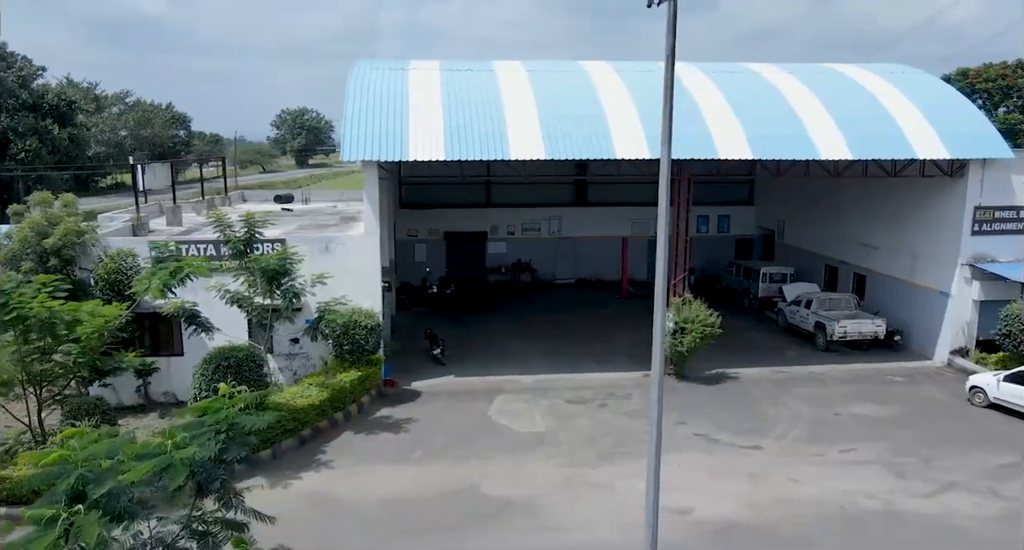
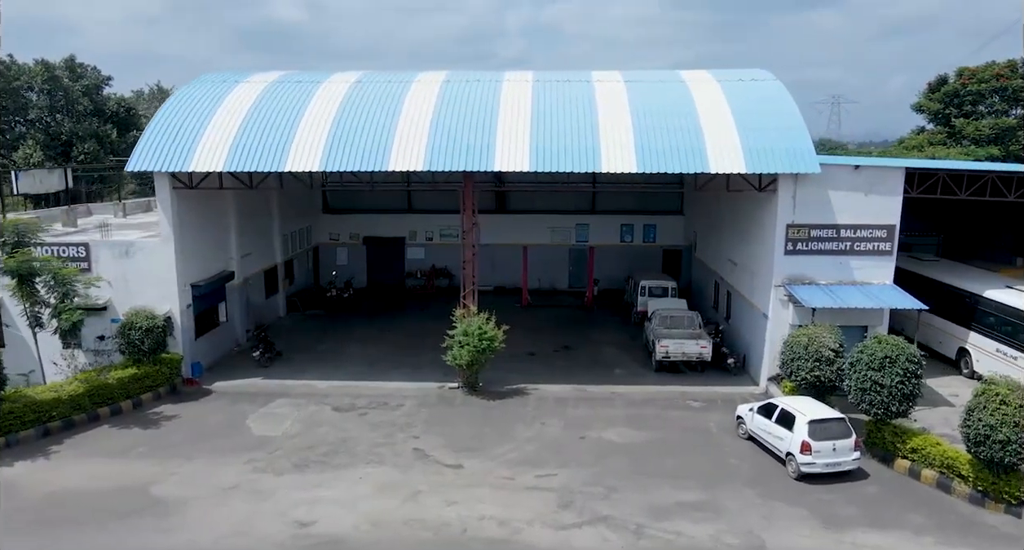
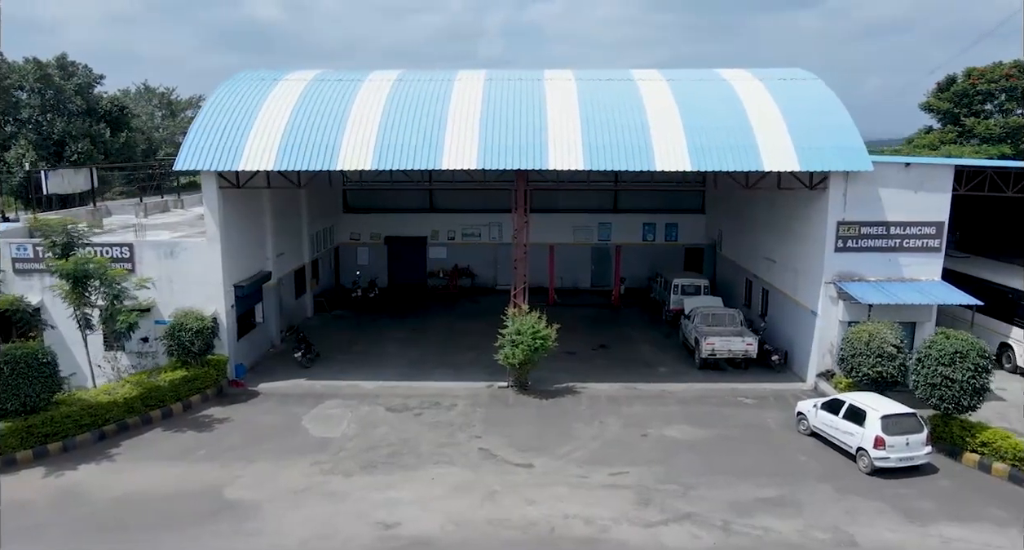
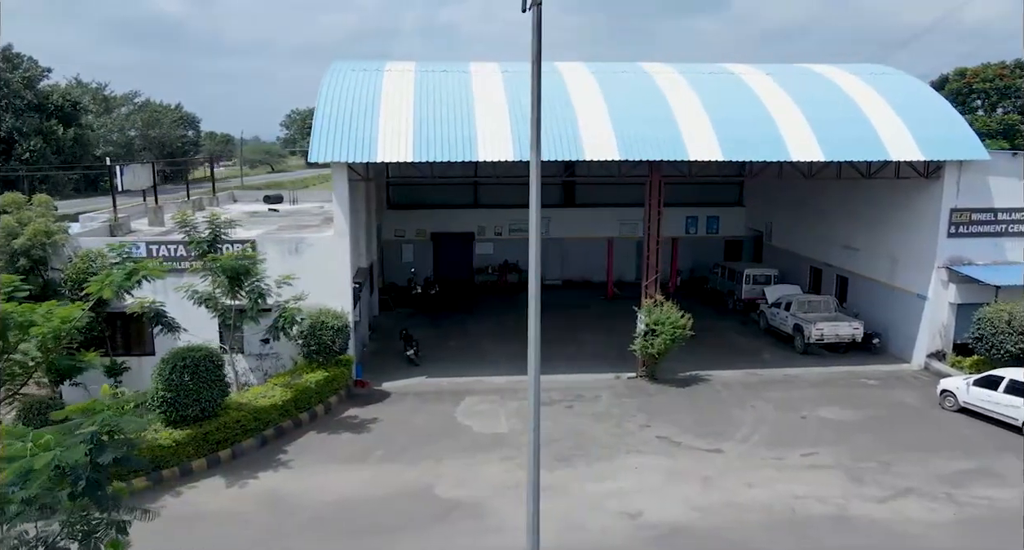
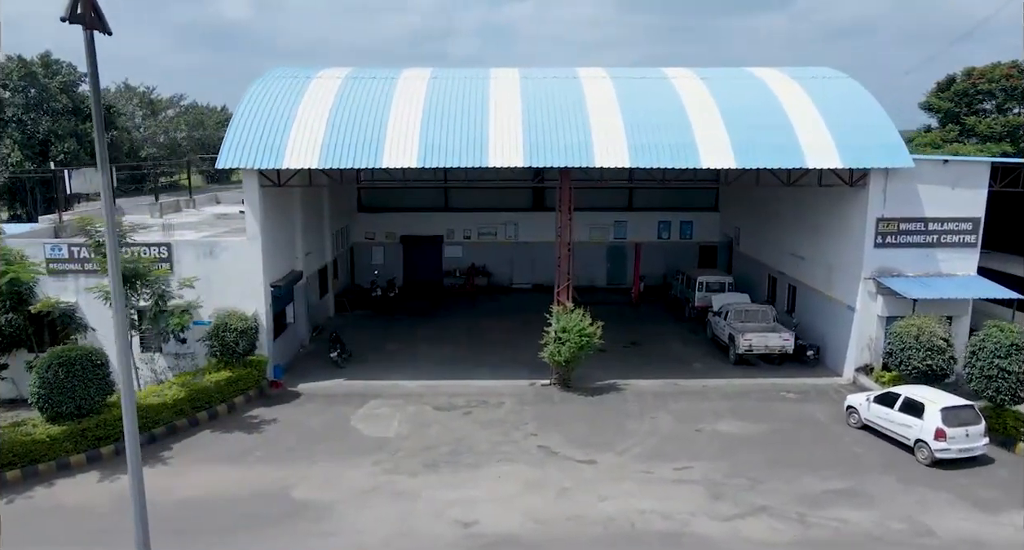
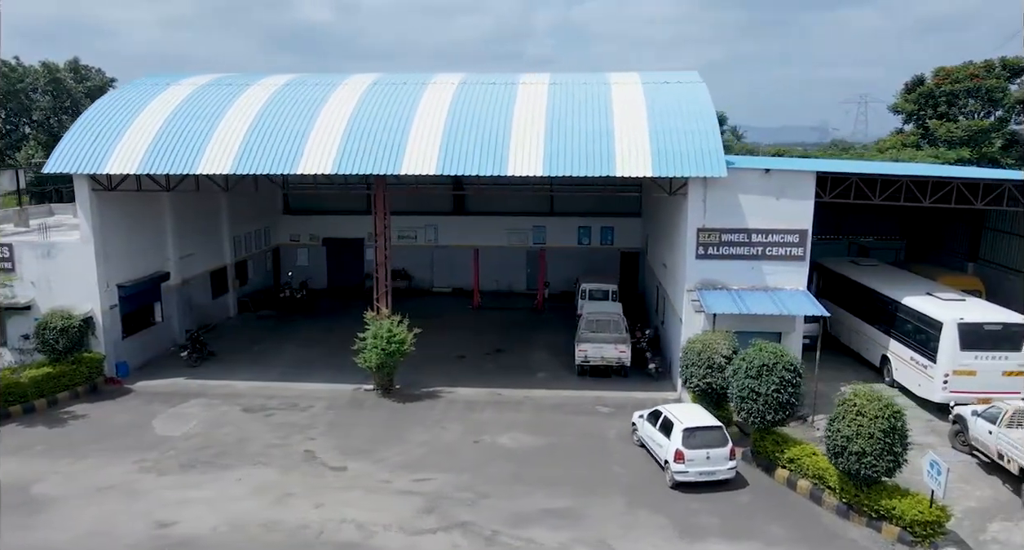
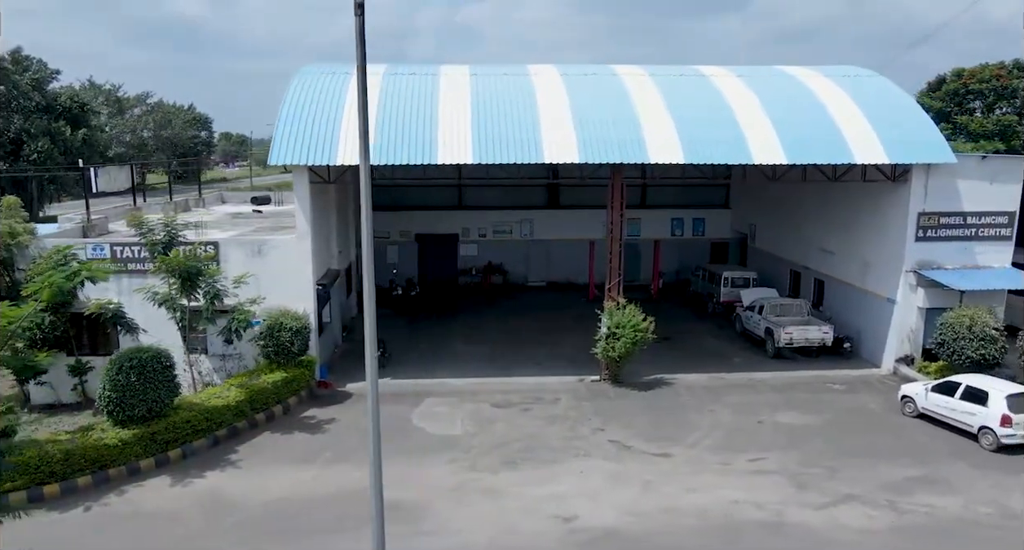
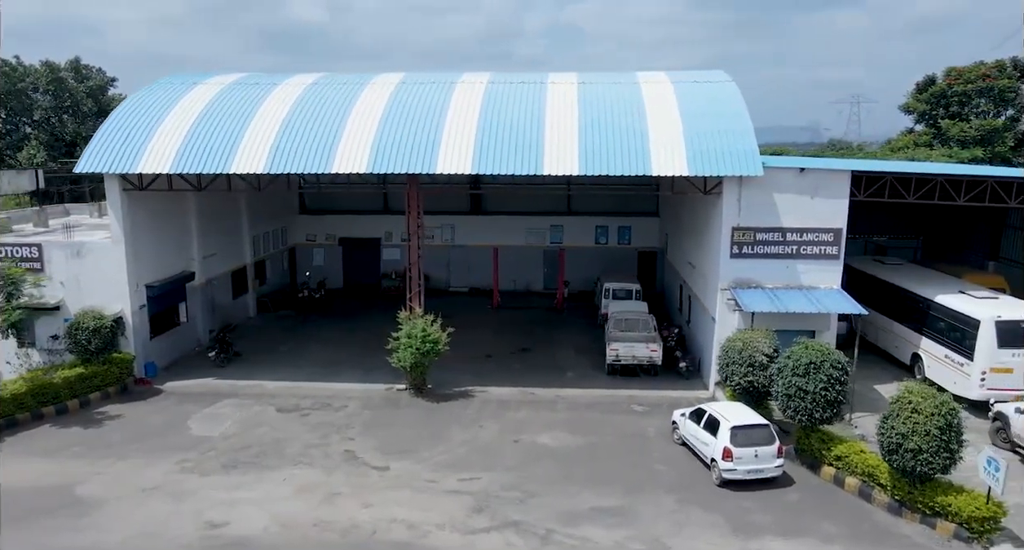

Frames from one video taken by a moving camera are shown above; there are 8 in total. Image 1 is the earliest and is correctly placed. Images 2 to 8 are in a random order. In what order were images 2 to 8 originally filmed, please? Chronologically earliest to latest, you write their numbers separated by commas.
4, 7, 5, 3, 2, 8, 6
